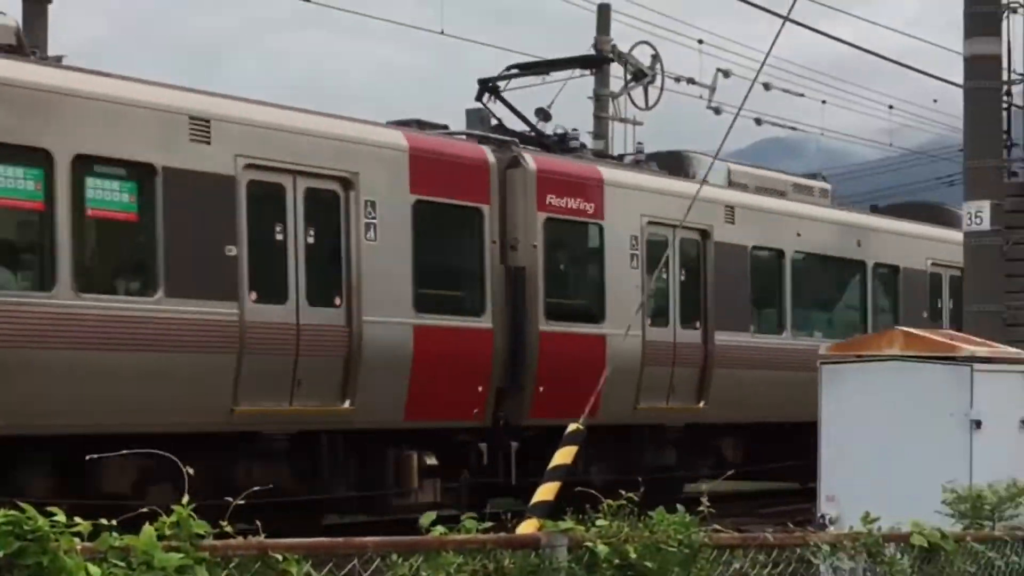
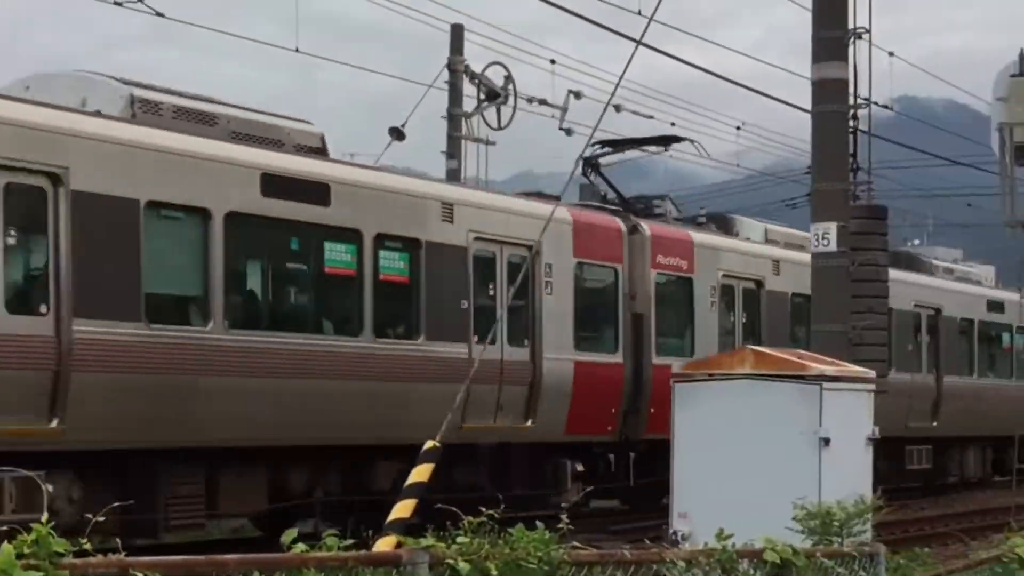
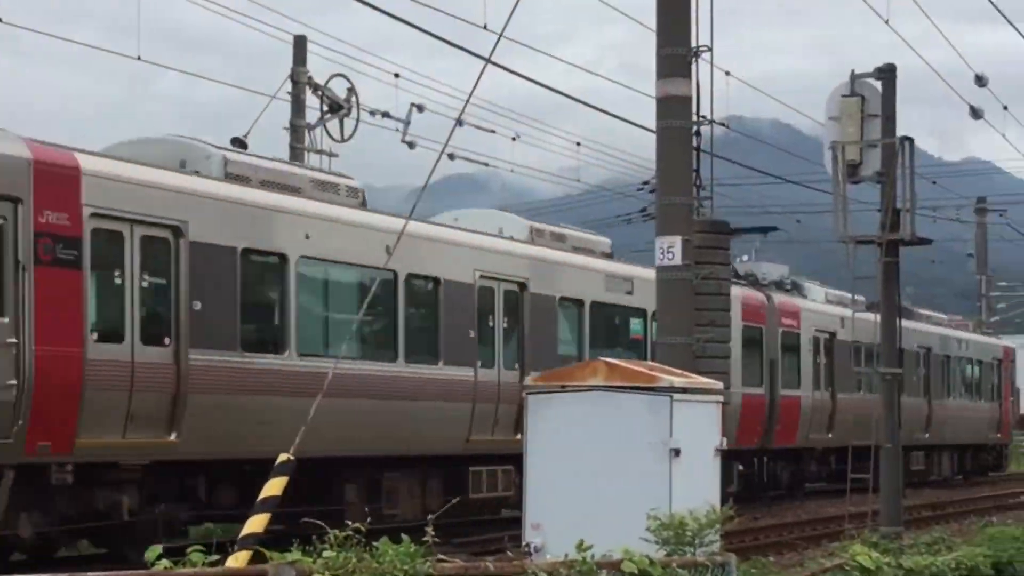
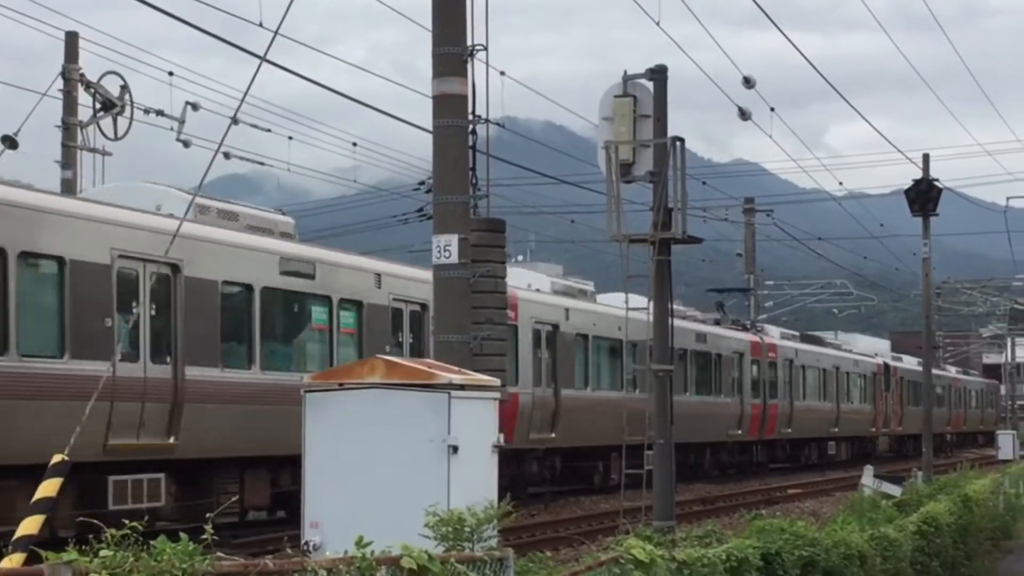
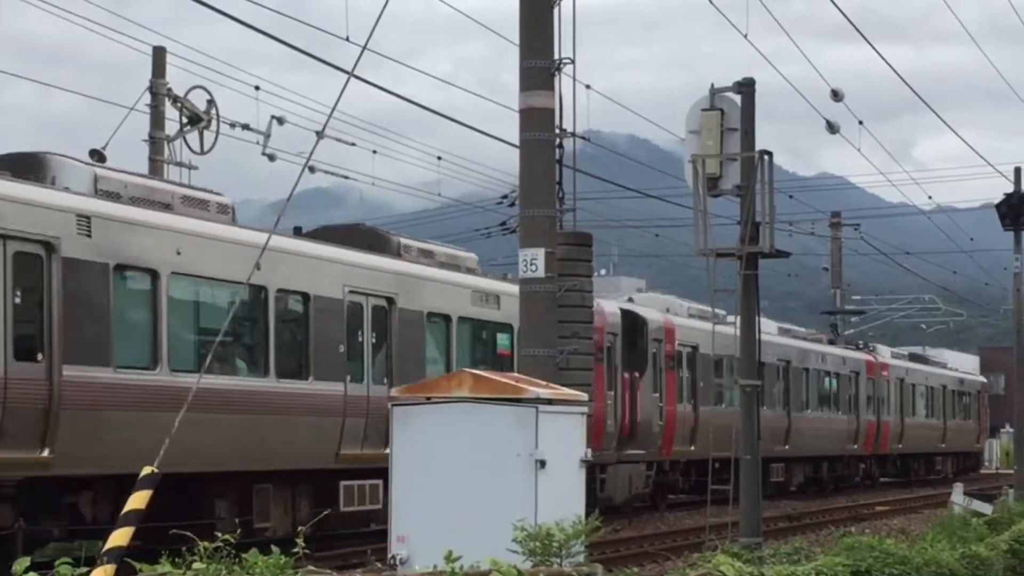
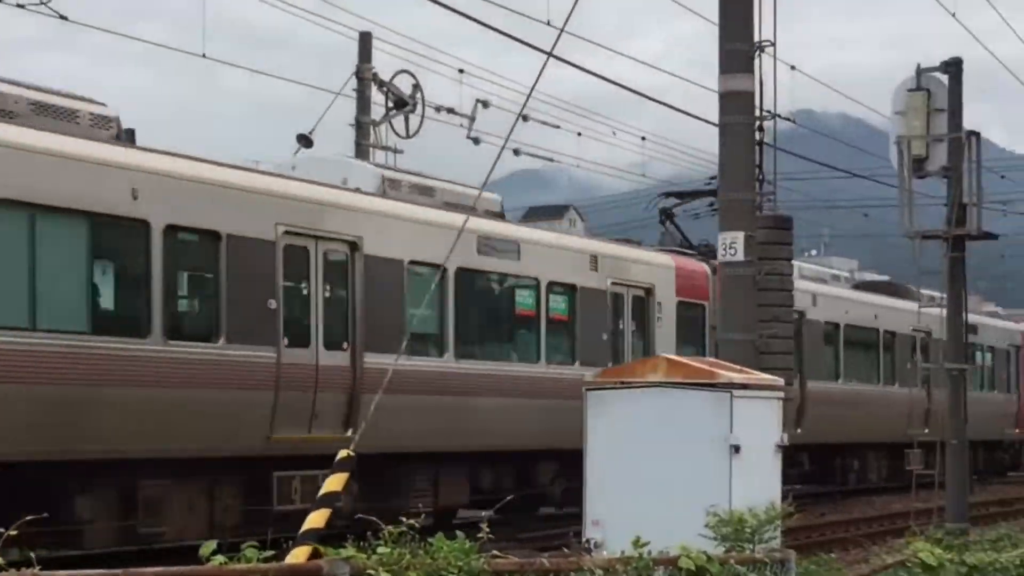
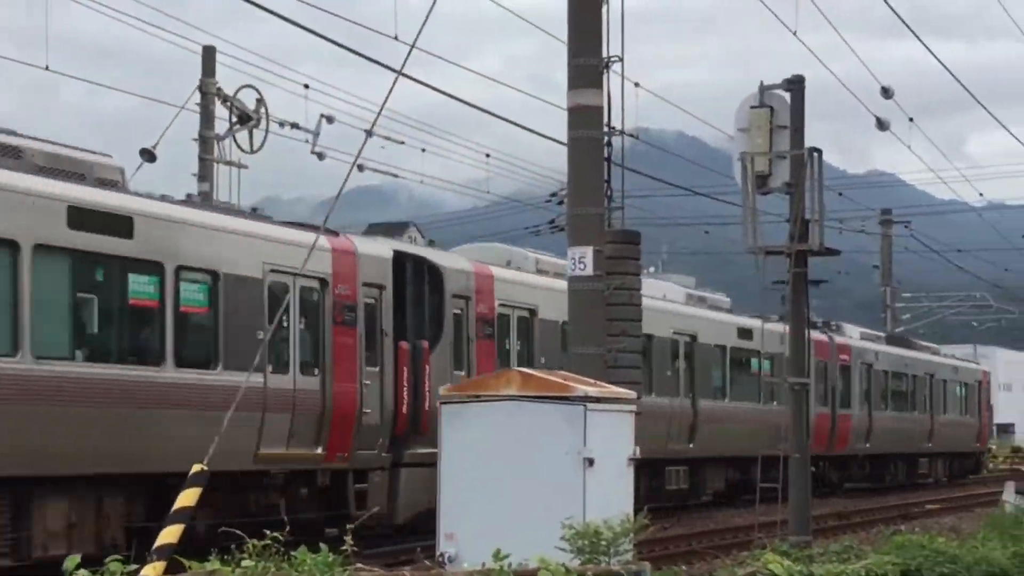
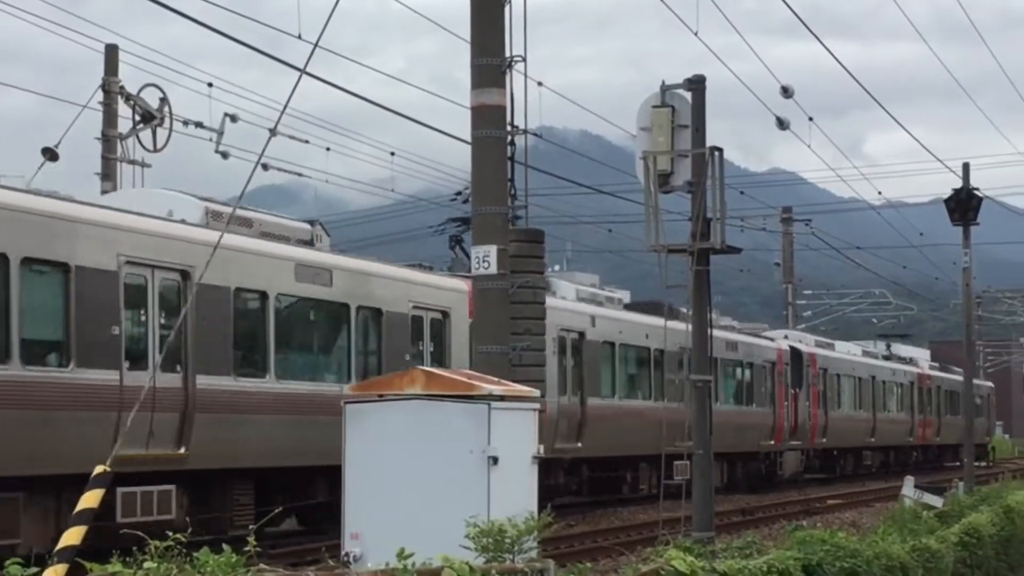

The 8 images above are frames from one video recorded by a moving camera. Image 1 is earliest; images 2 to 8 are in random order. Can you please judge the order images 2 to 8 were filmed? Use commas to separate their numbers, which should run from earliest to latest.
2, 6, 3, 7, 5, 8, 4
